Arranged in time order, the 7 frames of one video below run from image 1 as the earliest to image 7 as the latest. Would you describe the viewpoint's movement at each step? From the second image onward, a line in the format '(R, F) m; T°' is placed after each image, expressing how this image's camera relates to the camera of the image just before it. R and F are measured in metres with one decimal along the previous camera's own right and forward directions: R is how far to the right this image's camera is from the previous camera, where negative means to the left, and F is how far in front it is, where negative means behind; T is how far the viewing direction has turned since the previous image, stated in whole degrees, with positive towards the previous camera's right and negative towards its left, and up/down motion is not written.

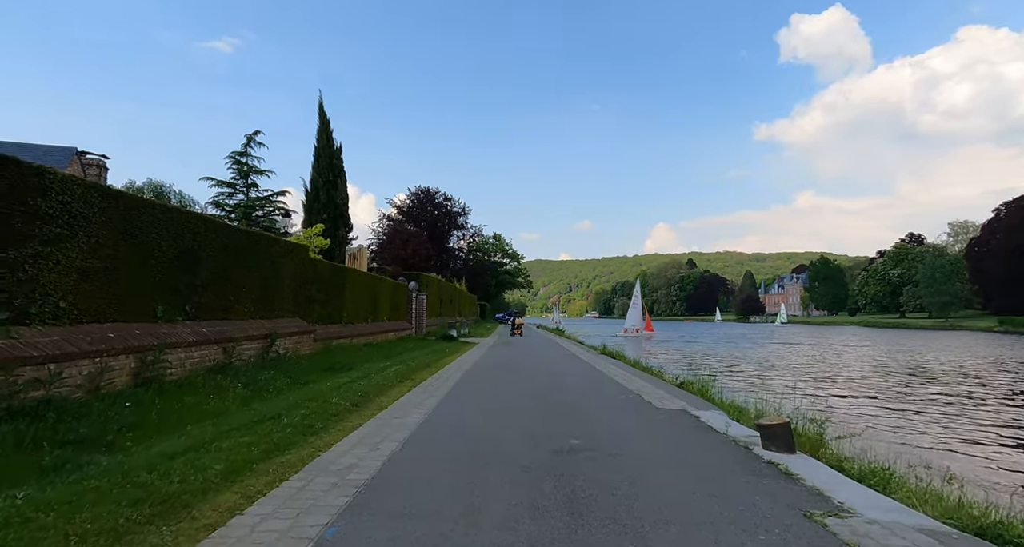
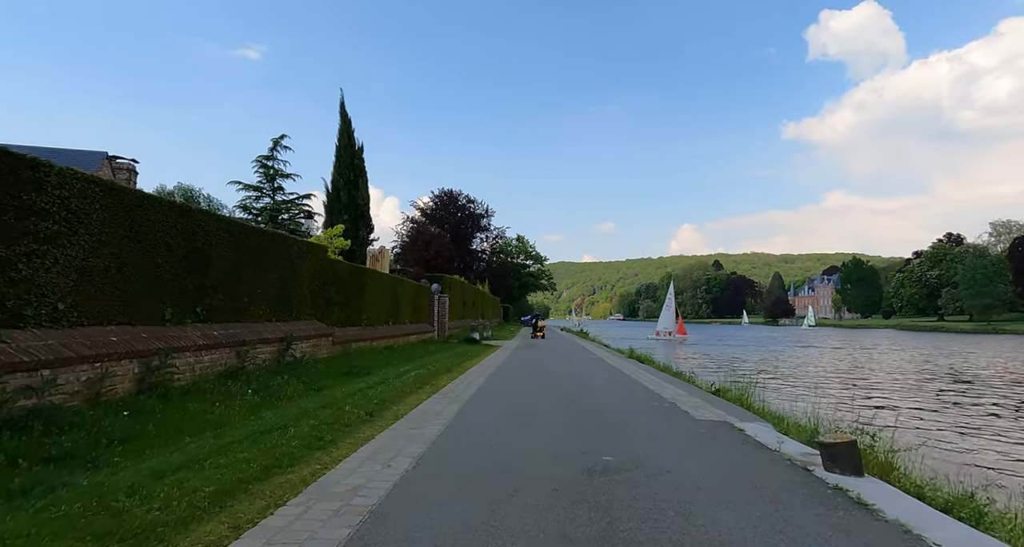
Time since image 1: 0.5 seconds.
(0.0, +0.6) m; -2°
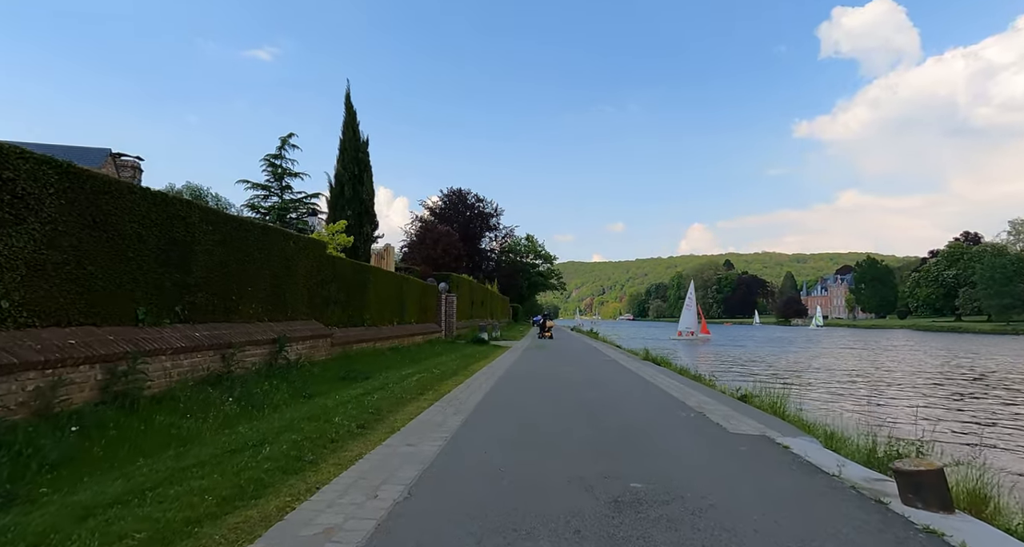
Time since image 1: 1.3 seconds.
(0.0, +1.0) m; -1°
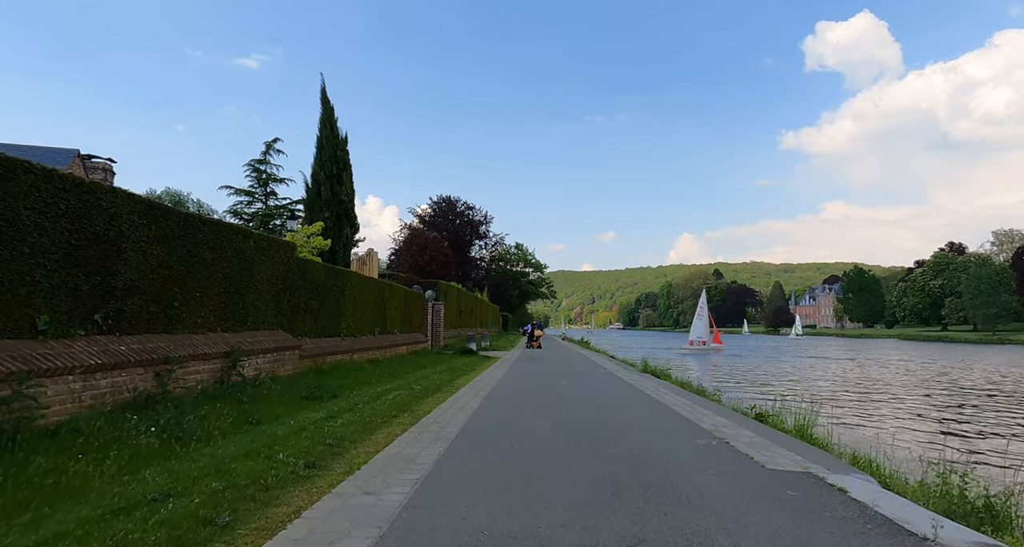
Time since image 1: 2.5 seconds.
(0.0, +1.4) m; +1°
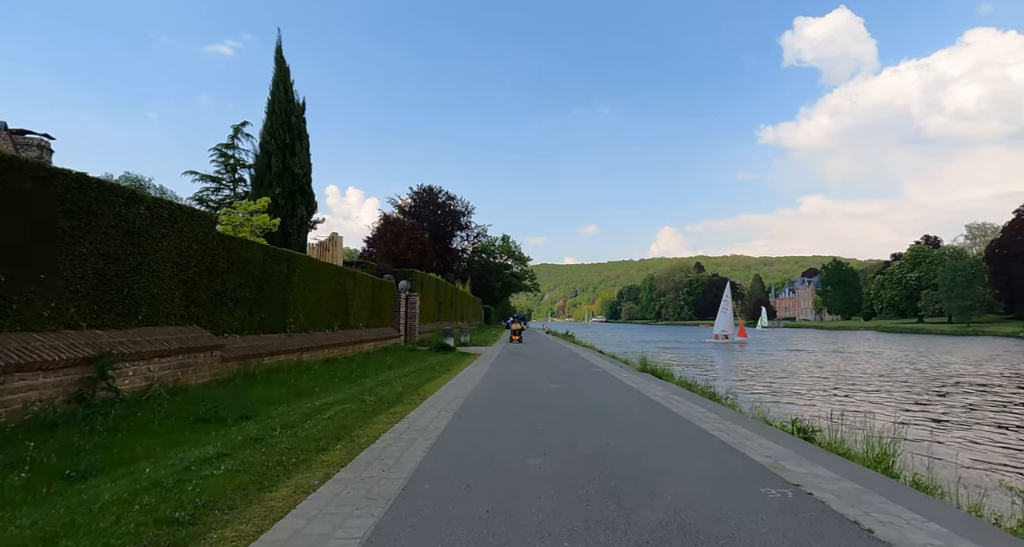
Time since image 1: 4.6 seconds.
(+0.1, +2.7) m; +2°
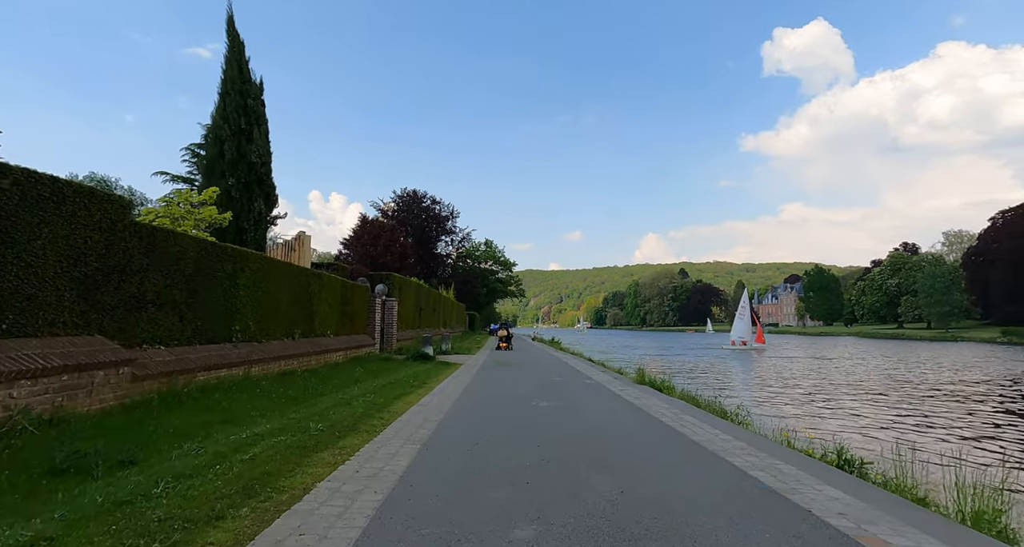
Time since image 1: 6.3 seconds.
(0.0, +1.9) m; +1°
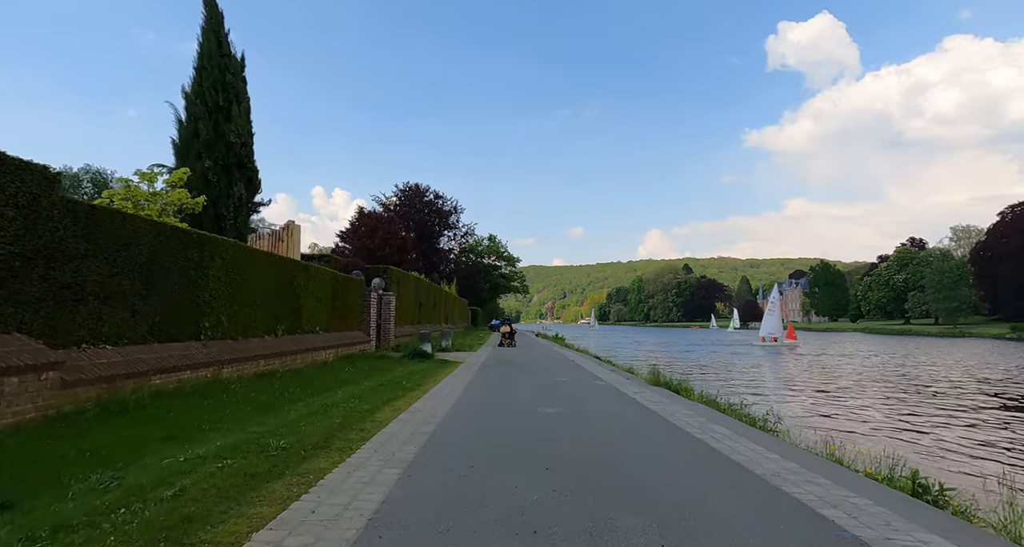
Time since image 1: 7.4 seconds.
(0.0, +1.4) m; 0°
